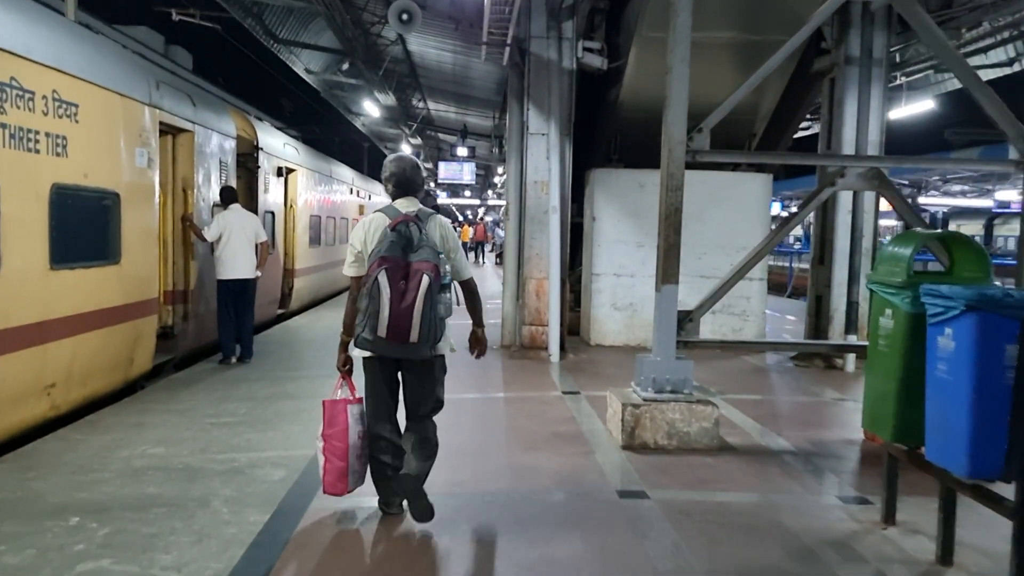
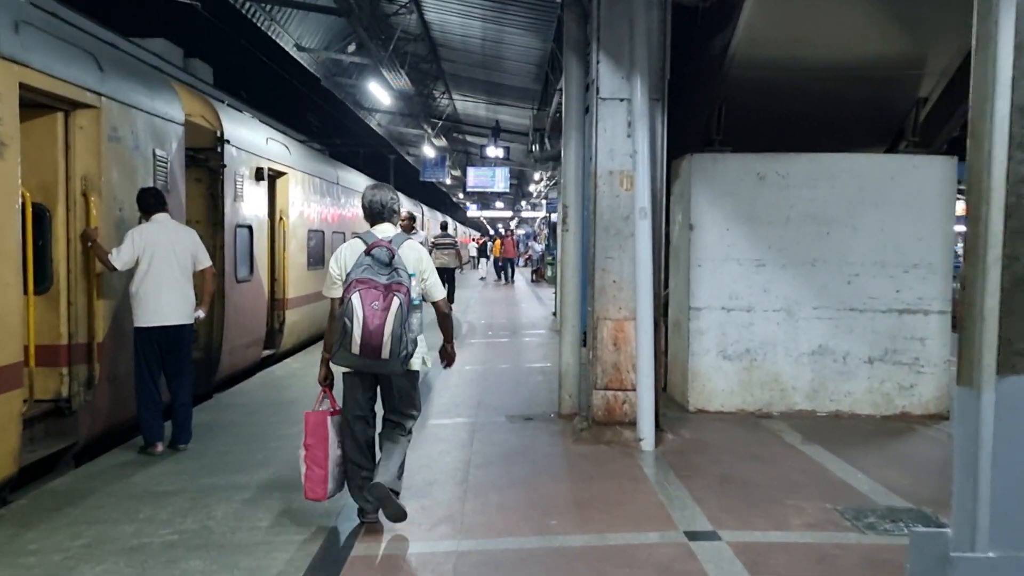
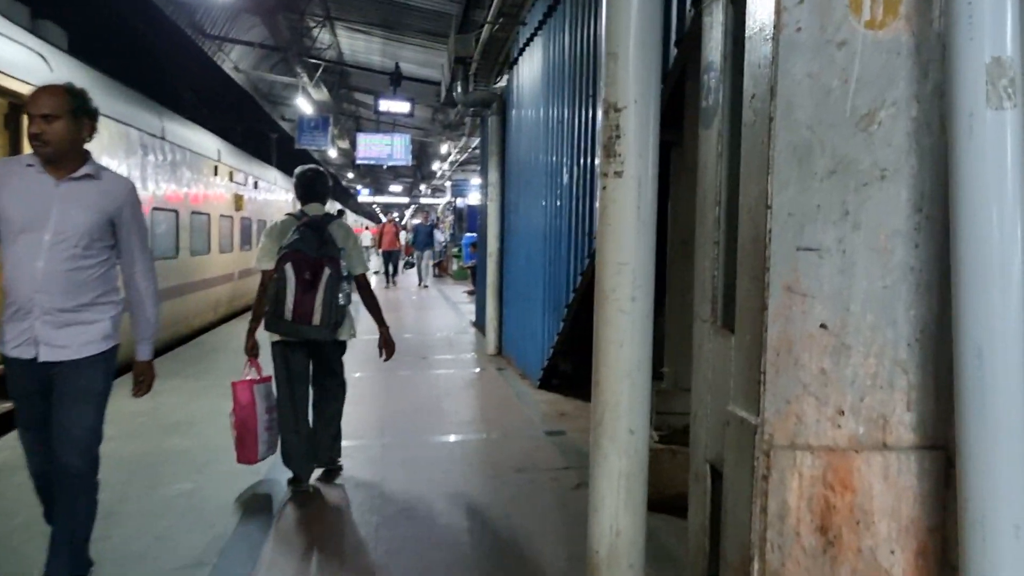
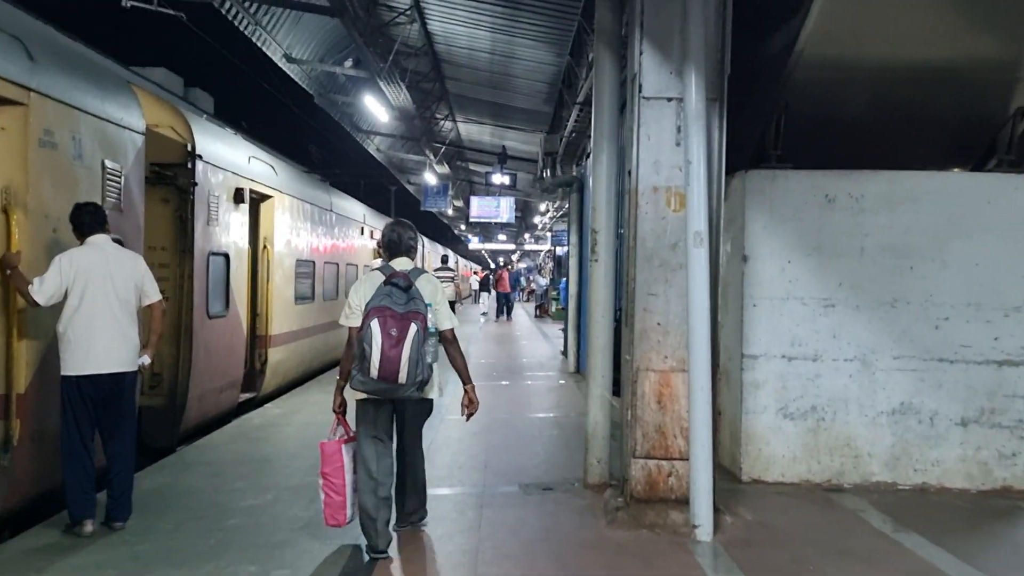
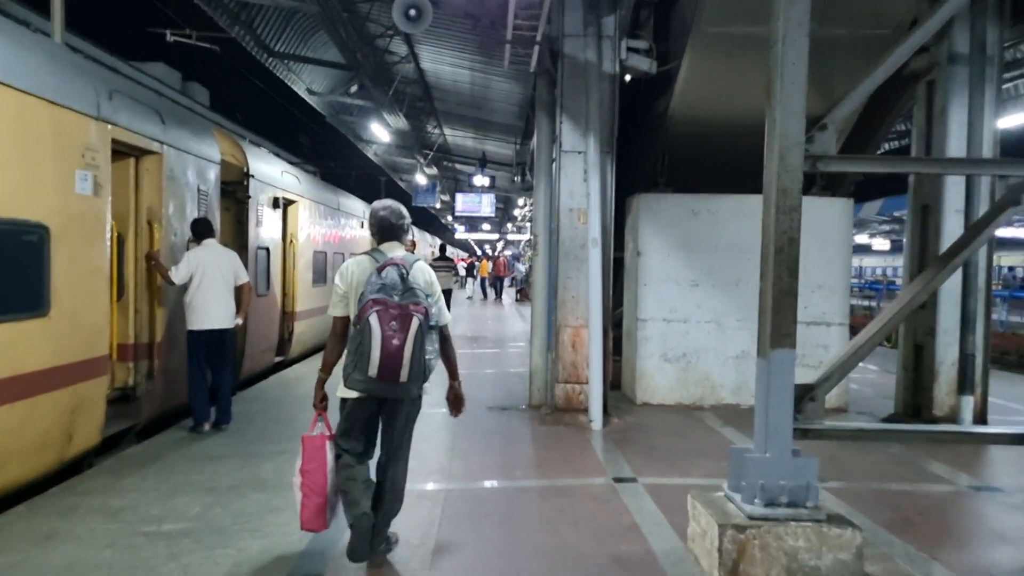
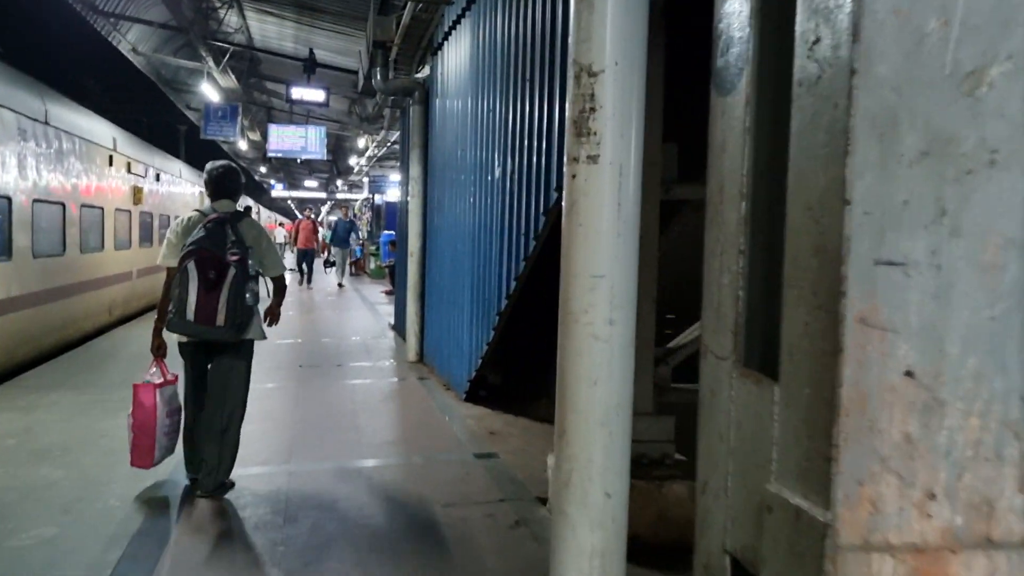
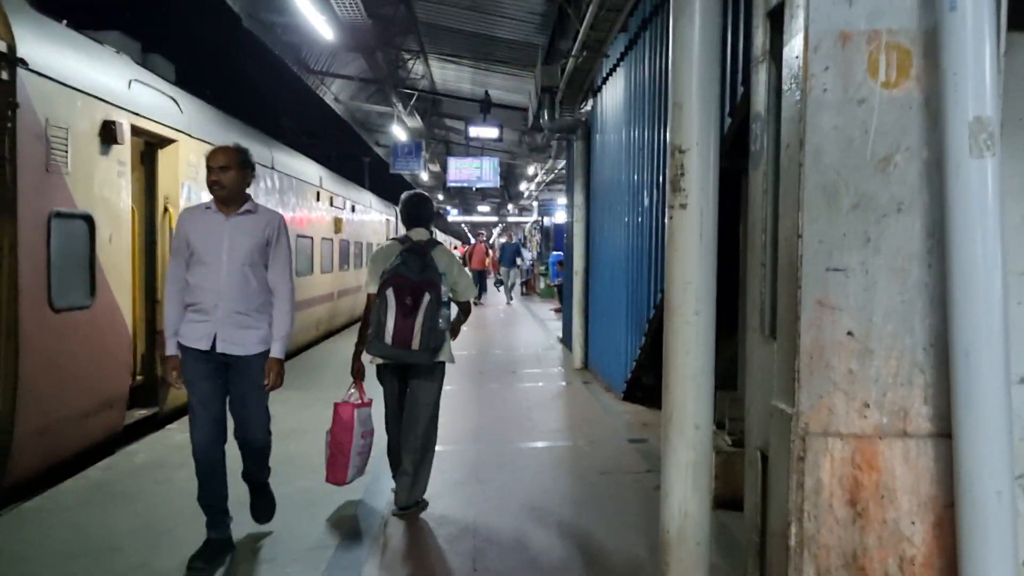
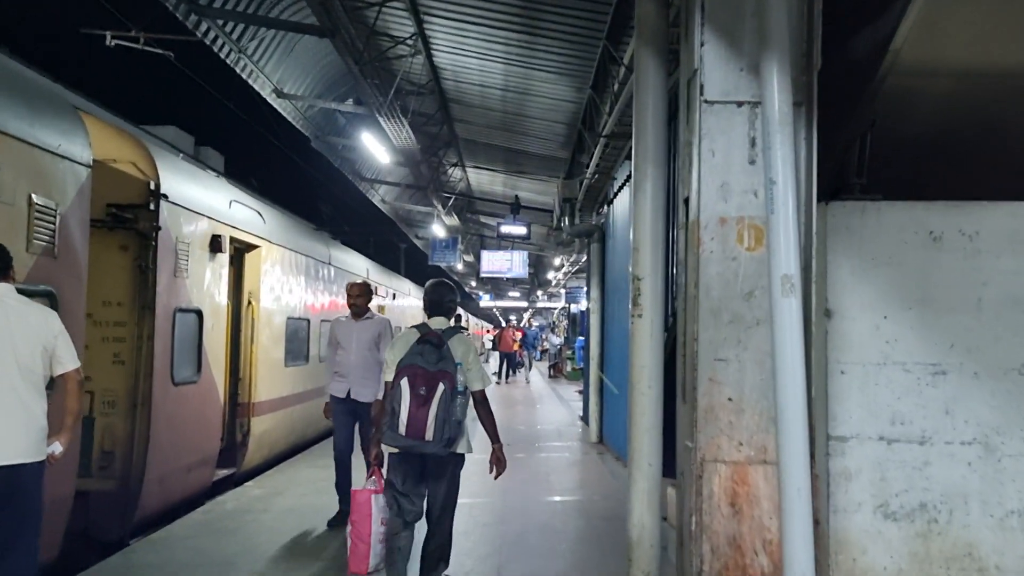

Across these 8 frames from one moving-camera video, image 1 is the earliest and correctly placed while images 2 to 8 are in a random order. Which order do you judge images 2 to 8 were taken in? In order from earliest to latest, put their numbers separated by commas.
5, 2, 4, 8, 7, 3, 6
